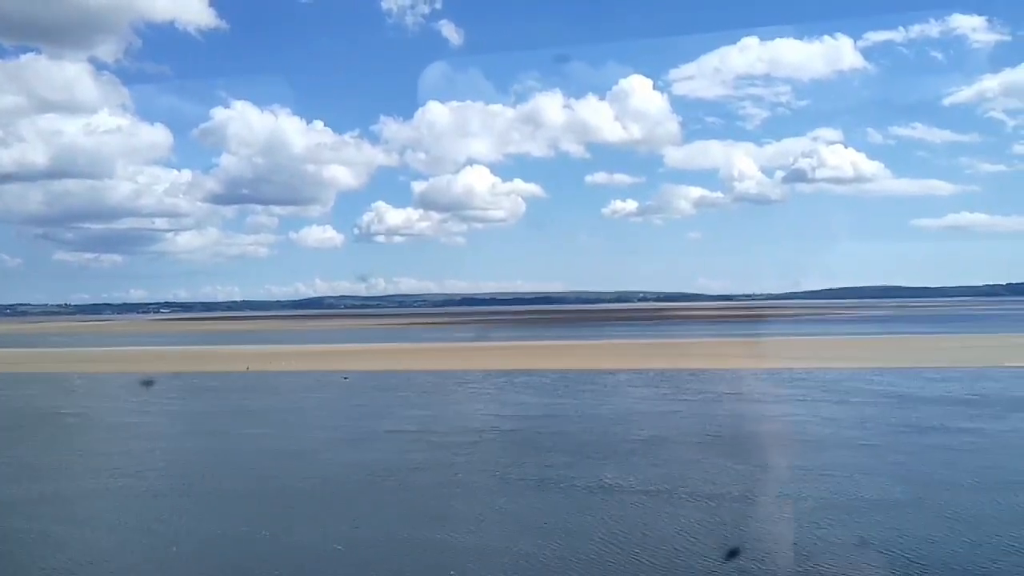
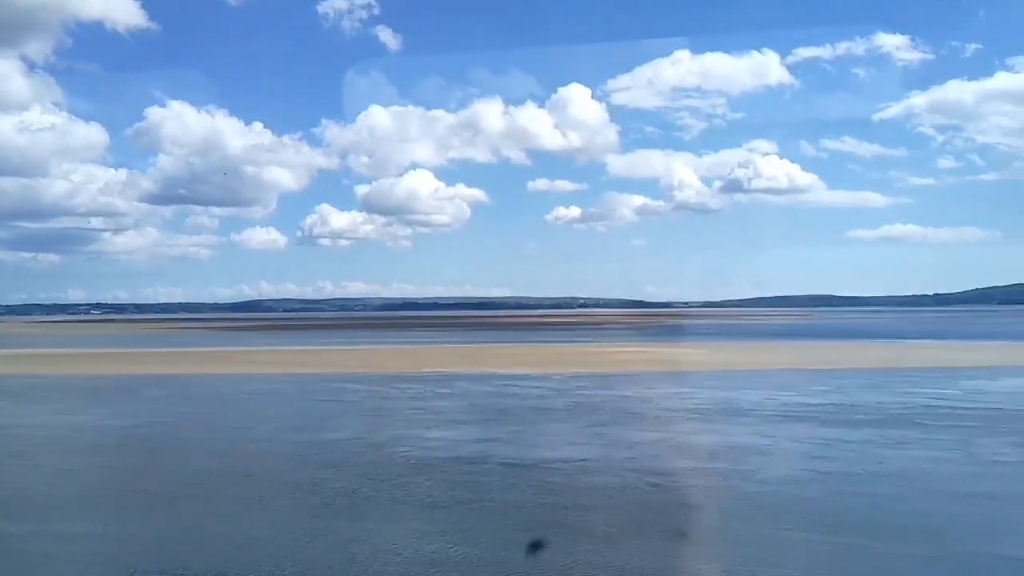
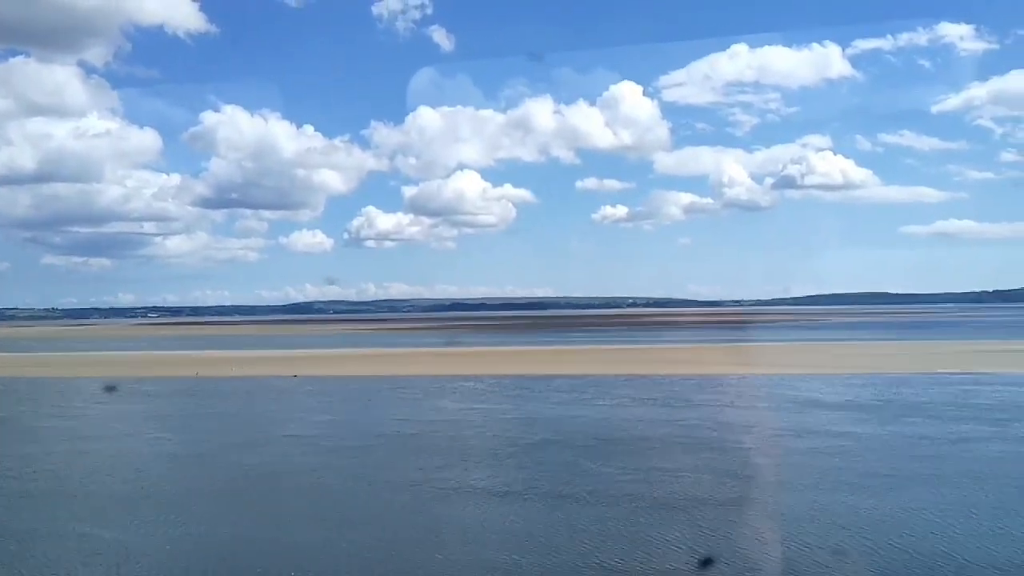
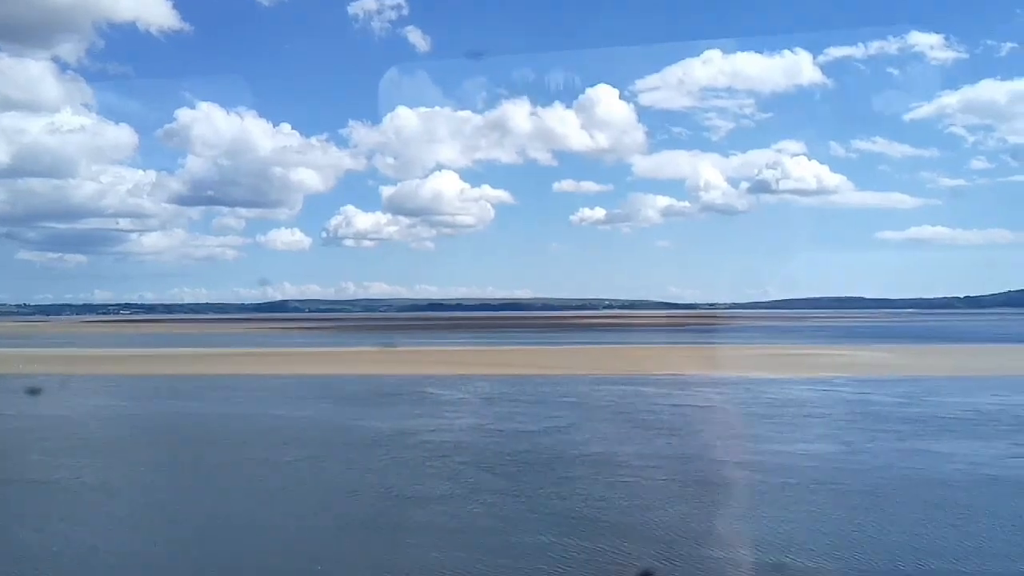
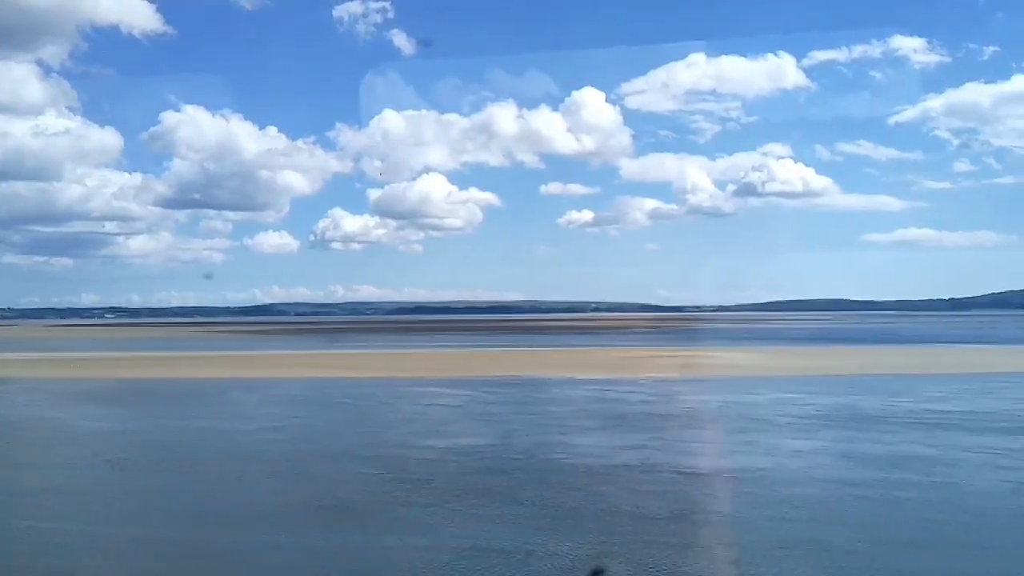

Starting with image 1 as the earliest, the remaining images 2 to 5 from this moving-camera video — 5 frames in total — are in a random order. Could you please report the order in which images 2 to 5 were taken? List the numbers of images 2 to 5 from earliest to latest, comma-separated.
3, 4, 5, 2
